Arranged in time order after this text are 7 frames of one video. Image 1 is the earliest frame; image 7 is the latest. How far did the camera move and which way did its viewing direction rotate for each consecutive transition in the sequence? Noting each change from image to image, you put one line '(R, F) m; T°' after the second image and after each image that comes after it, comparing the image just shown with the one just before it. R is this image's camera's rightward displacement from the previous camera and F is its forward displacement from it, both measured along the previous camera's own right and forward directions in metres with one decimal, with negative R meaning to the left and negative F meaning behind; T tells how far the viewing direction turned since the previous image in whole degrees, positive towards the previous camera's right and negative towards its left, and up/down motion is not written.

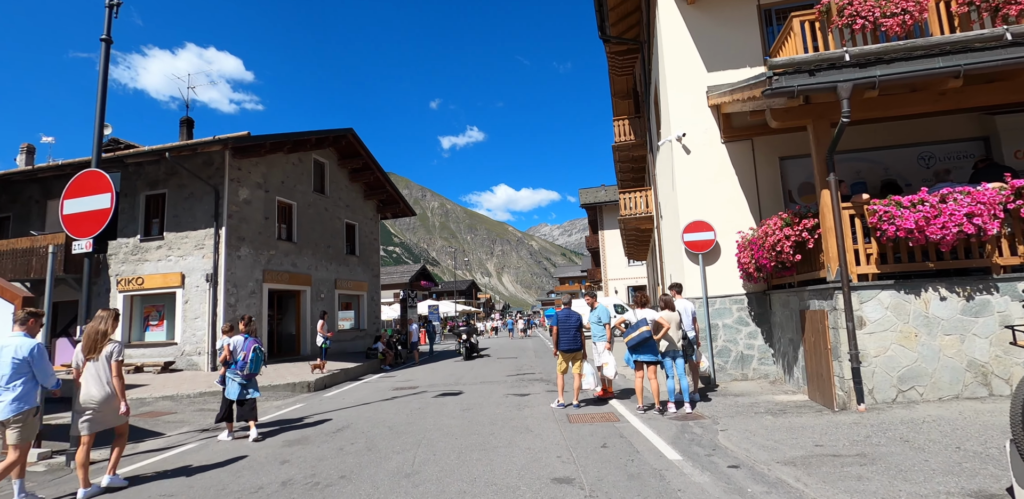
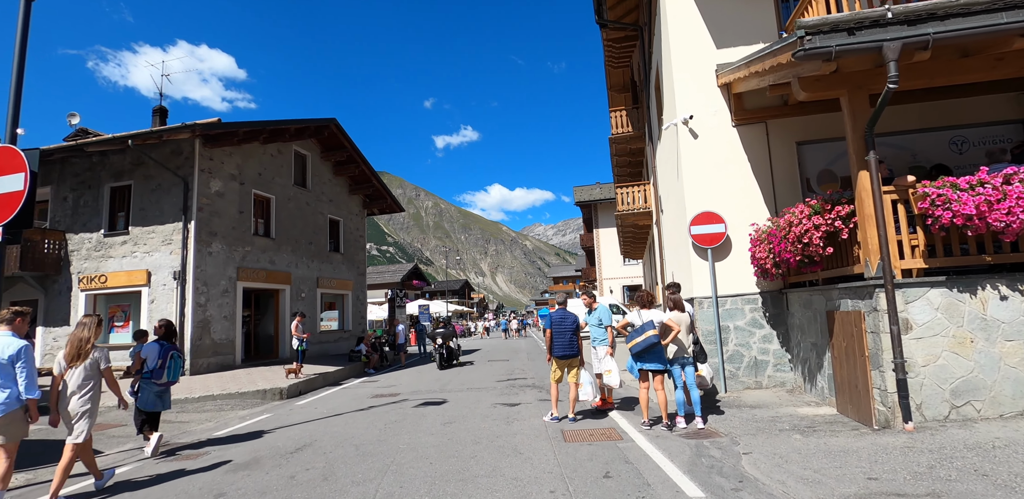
(+0.1, +1.0) m; +1°
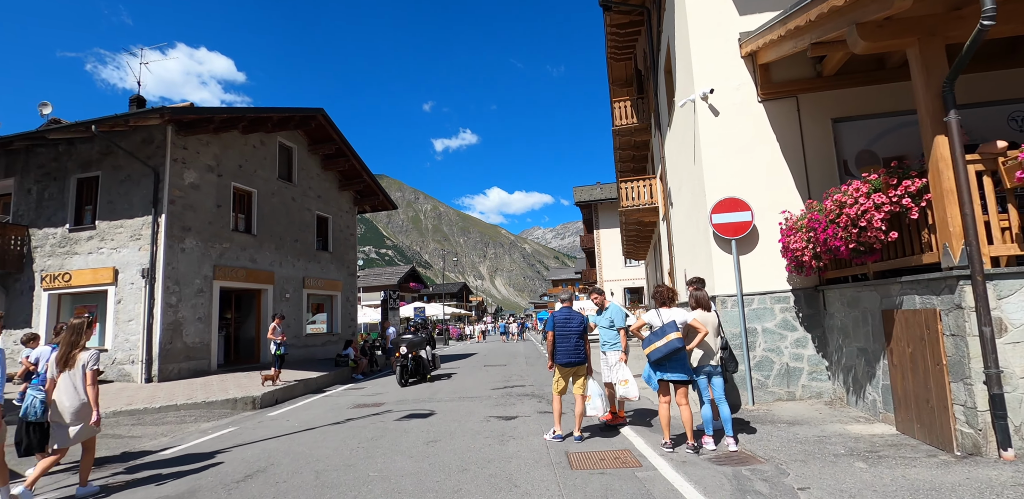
(0.0, +1.1) m; 0°
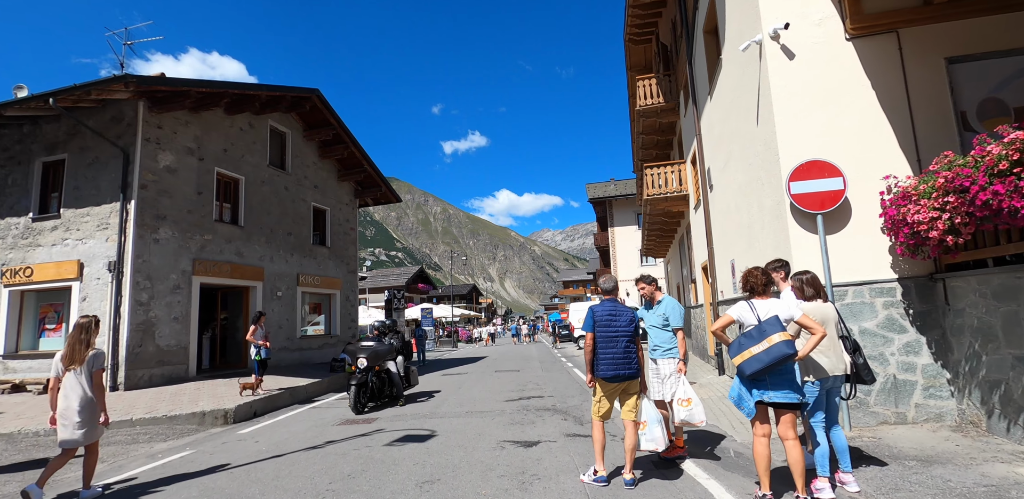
(-0.1, +1.7) m; -1°
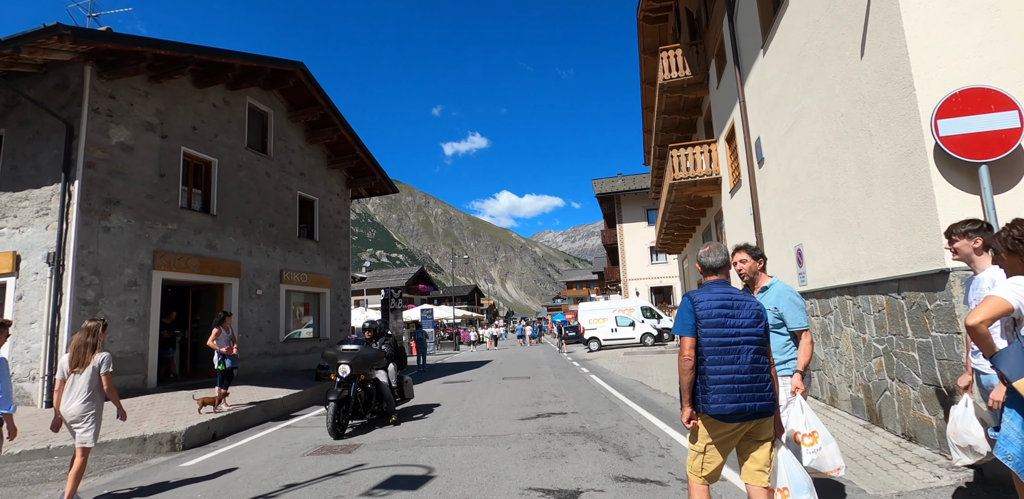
(-0.2, +1.8) m; 0°
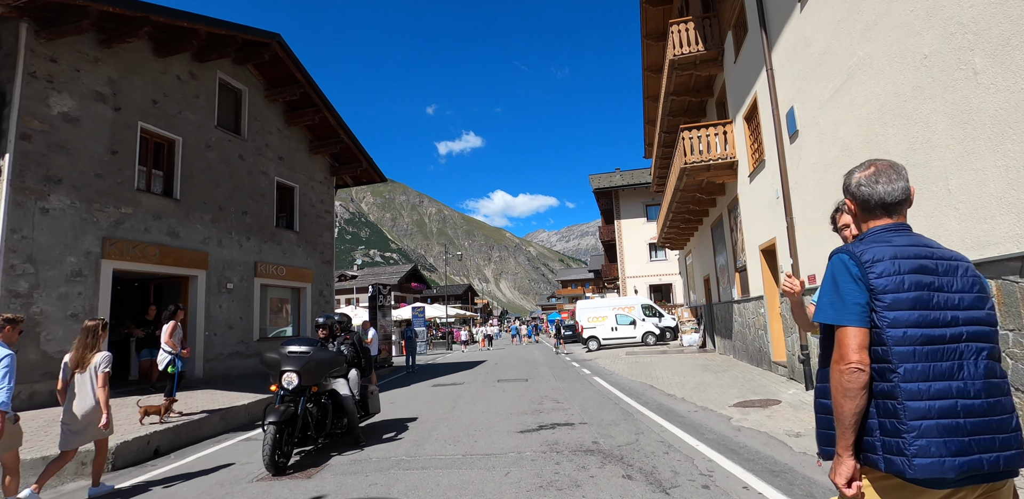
(-0.1, +1.2) m; +1°
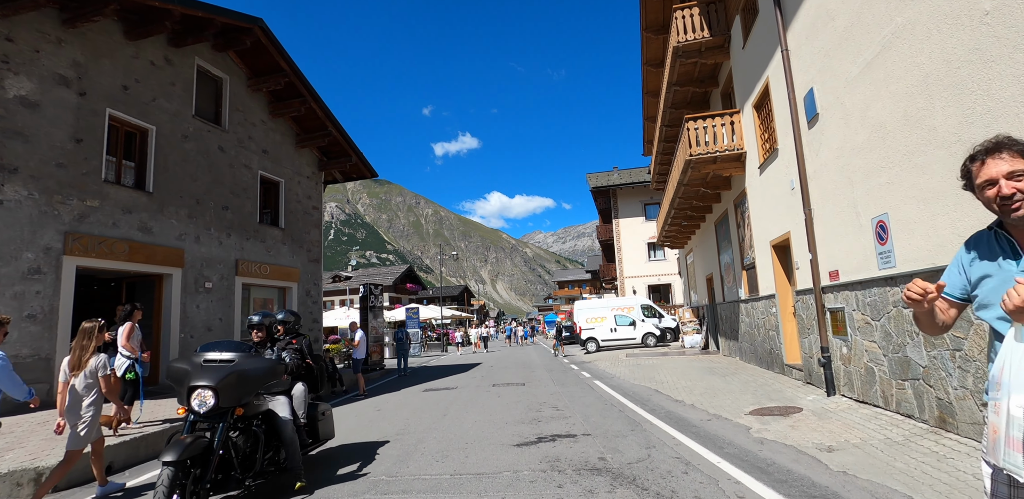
(0.0, +0.7) m; 0°
